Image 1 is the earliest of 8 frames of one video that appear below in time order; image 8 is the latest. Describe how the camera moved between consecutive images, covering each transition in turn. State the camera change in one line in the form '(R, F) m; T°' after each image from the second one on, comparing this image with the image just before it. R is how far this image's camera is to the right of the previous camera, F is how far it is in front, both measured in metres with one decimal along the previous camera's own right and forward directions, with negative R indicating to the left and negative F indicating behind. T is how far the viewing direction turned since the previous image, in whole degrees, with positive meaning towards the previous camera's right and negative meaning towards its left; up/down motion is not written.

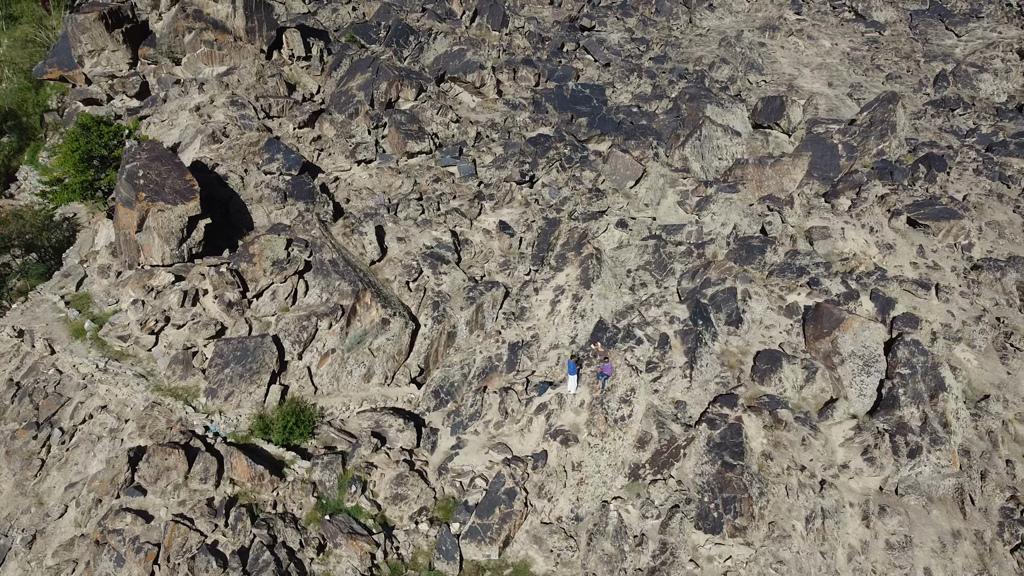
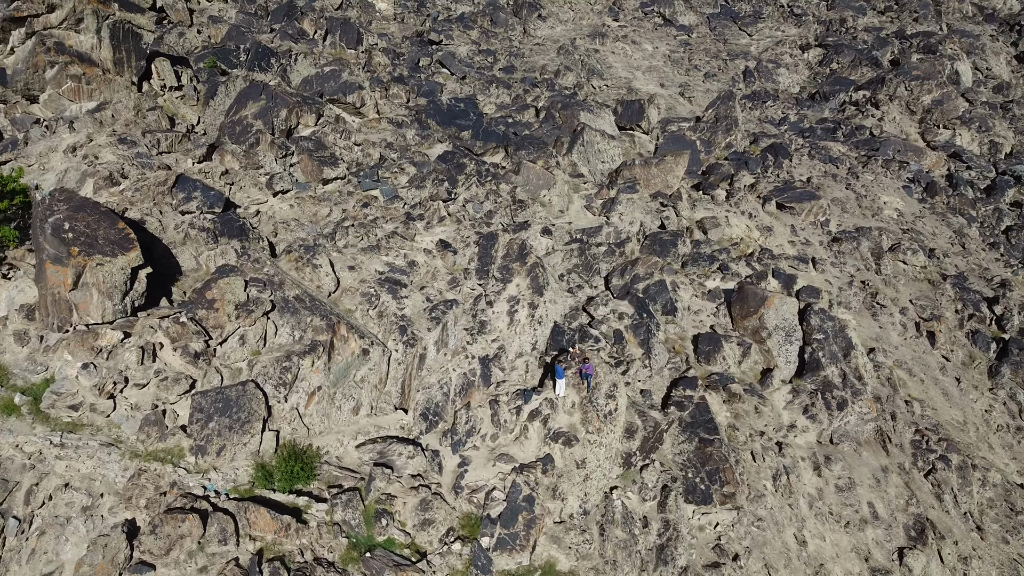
(-3.6, -0.2) m; +14°
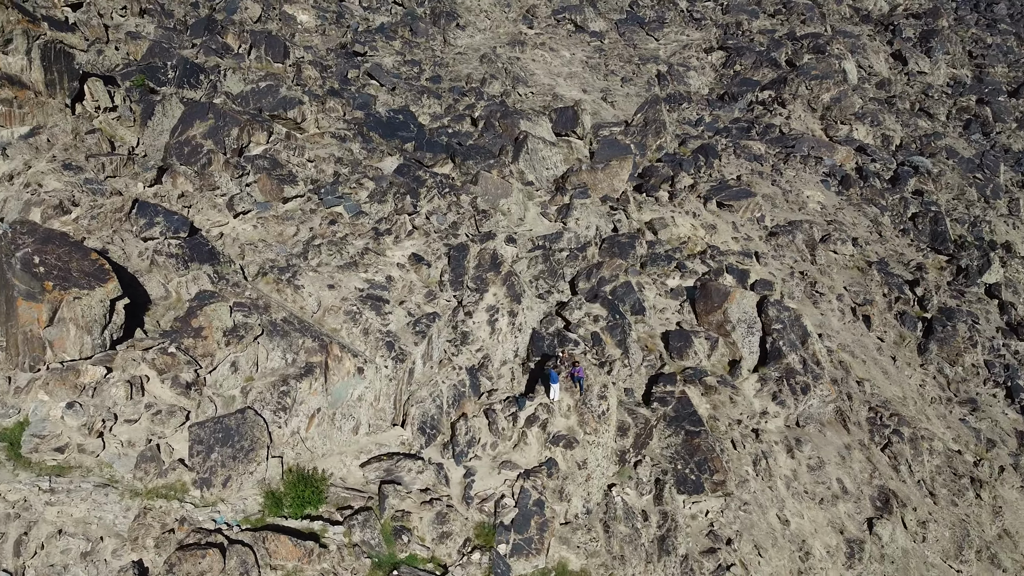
(-1.9, -0.2) m; +7°
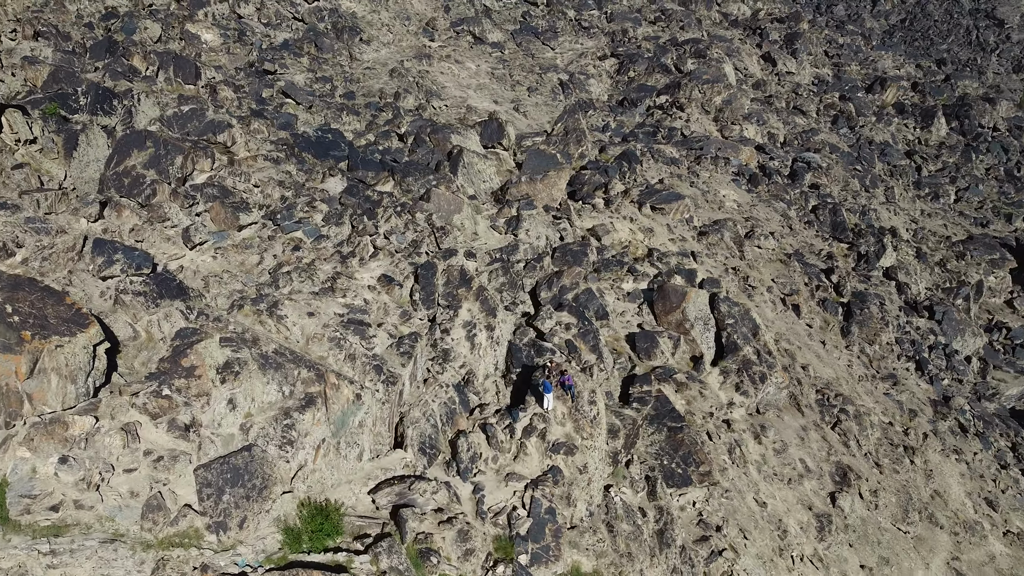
(-2.3, -0.2) m; +8°
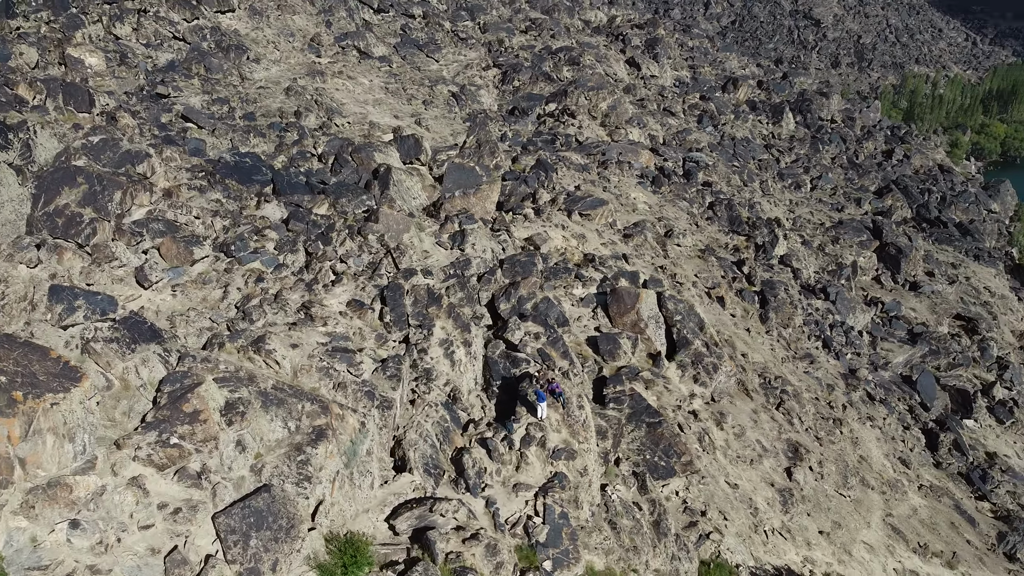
(-2.7, -0.2) m; +10°
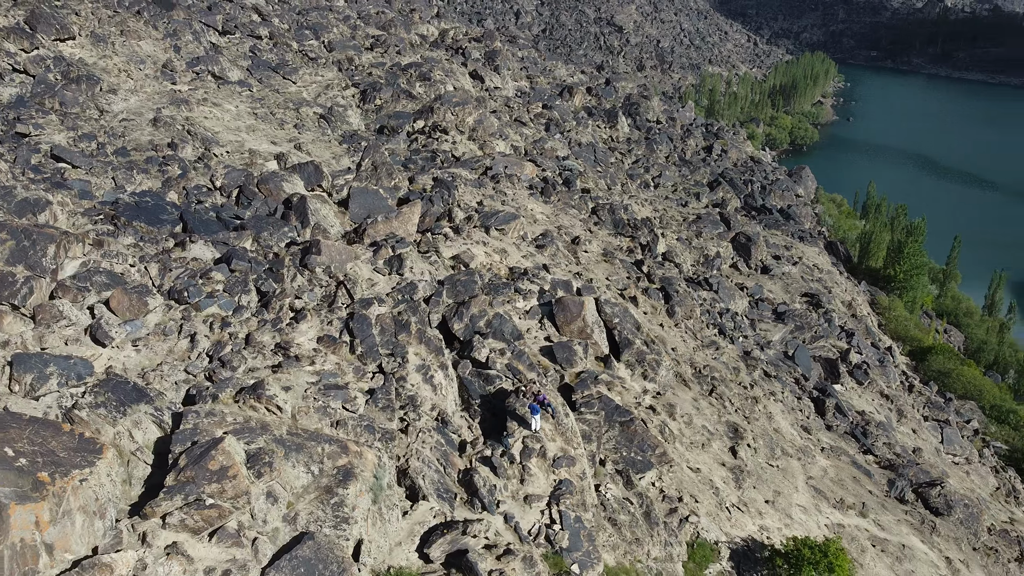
(-3.5, -0.3) m; +12°
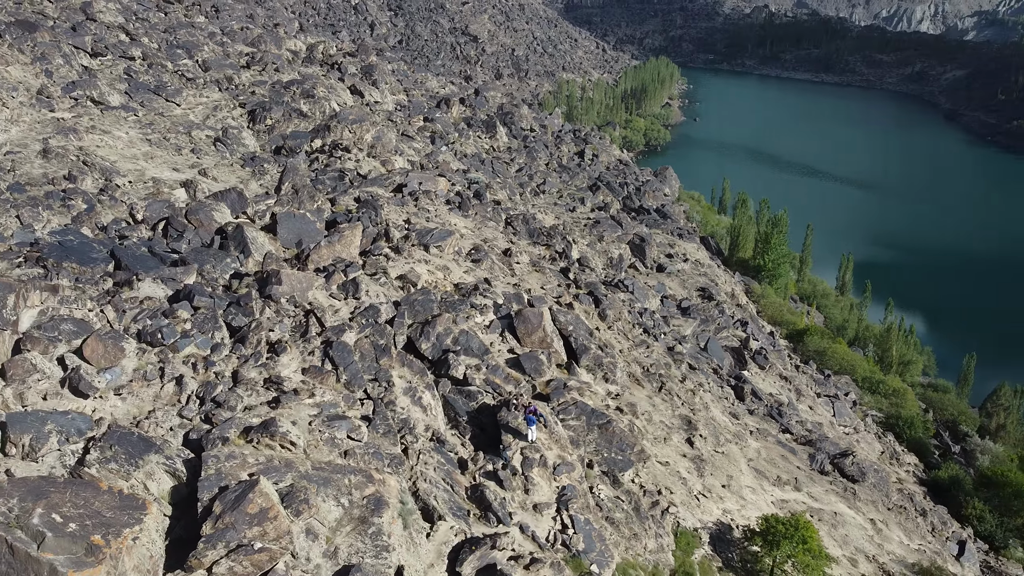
(-2.9, -0.3) m; +9°
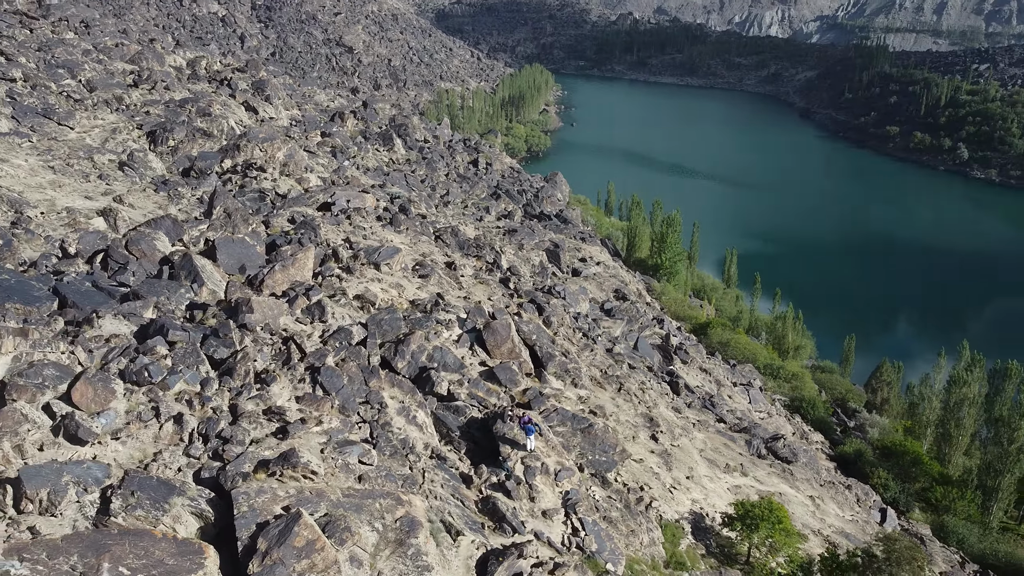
(-2.6, -0.3) m; +8°
